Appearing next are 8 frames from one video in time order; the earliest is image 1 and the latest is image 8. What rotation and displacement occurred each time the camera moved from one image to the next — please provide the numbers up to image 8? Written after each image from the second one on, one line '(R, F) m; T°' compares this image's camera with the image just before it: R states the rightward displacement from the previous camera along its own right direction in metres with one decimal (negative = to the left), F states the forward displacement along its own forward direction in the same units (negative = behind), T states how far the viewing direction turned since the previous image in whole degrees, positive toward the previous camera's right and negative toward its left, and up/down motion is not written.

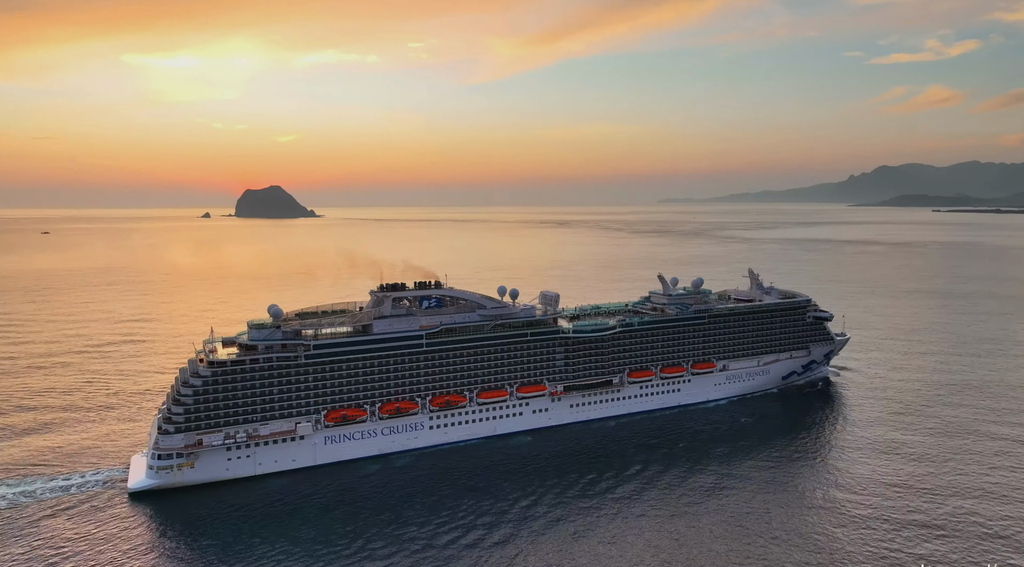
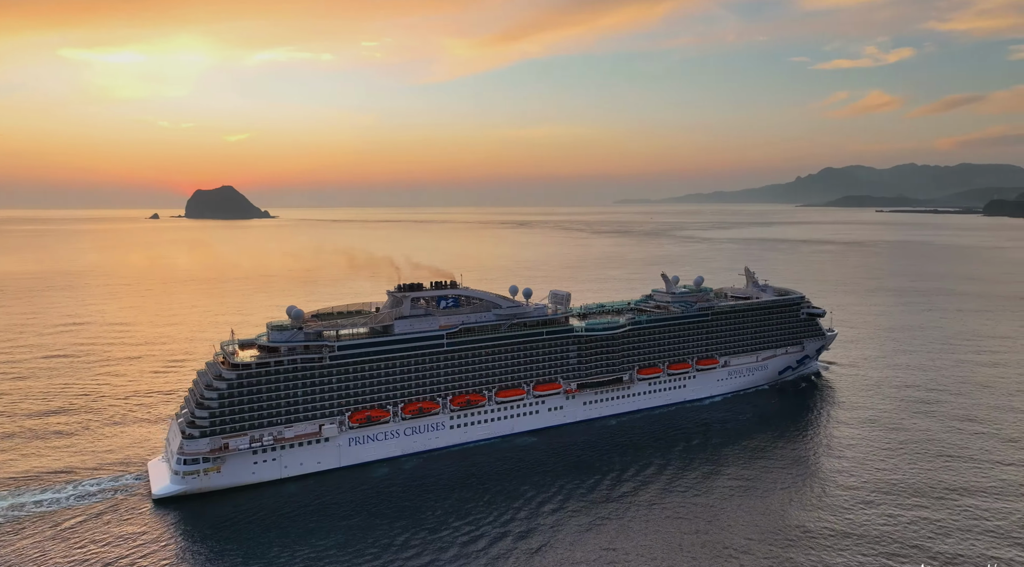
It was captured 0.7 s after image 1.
(-4.5, -0.5) m; +4°
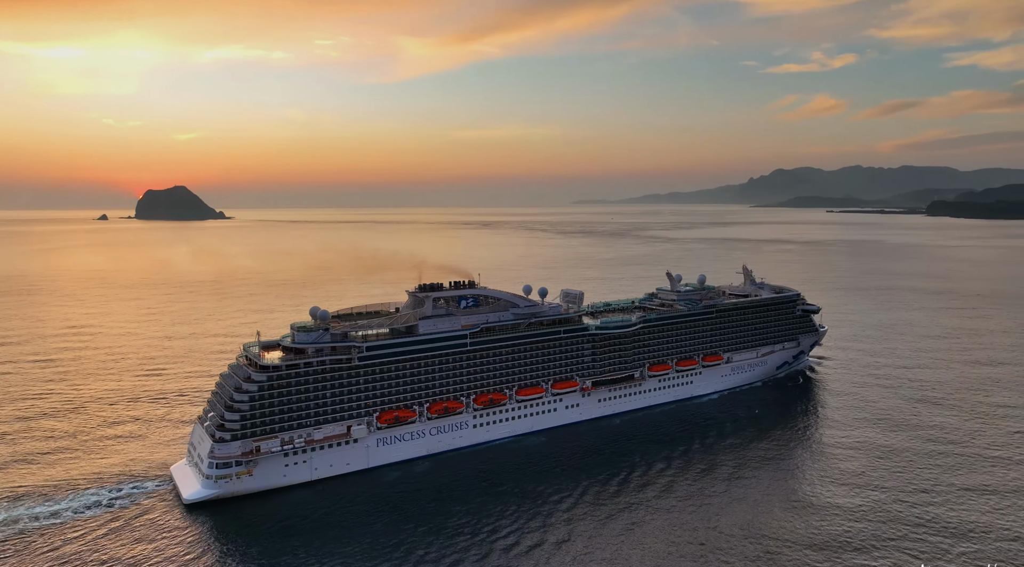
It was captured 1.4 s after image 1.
(-4.5, -0.5) m; +4°
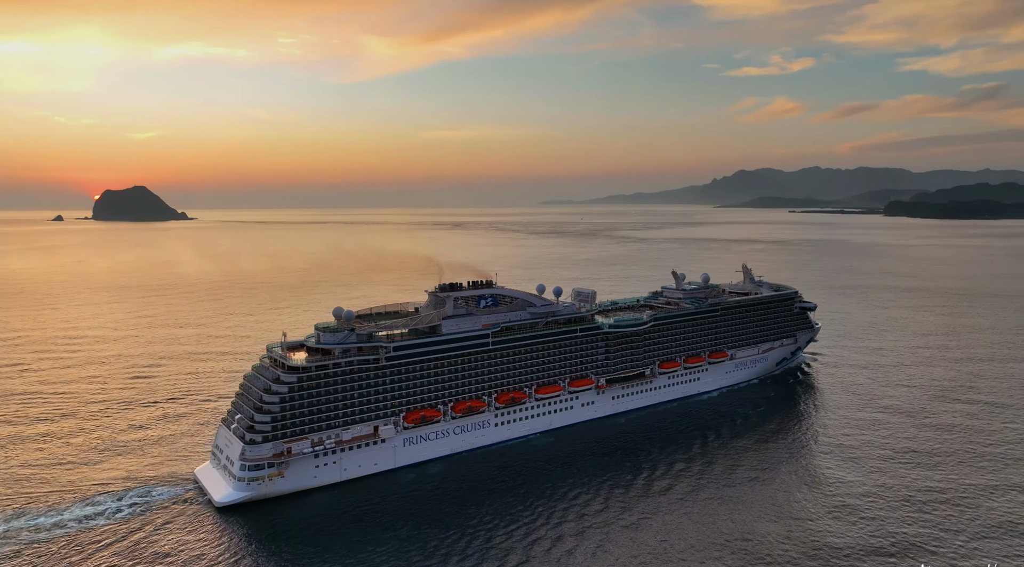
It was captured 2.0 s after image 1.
(-3.9, -0.4) m; +3°
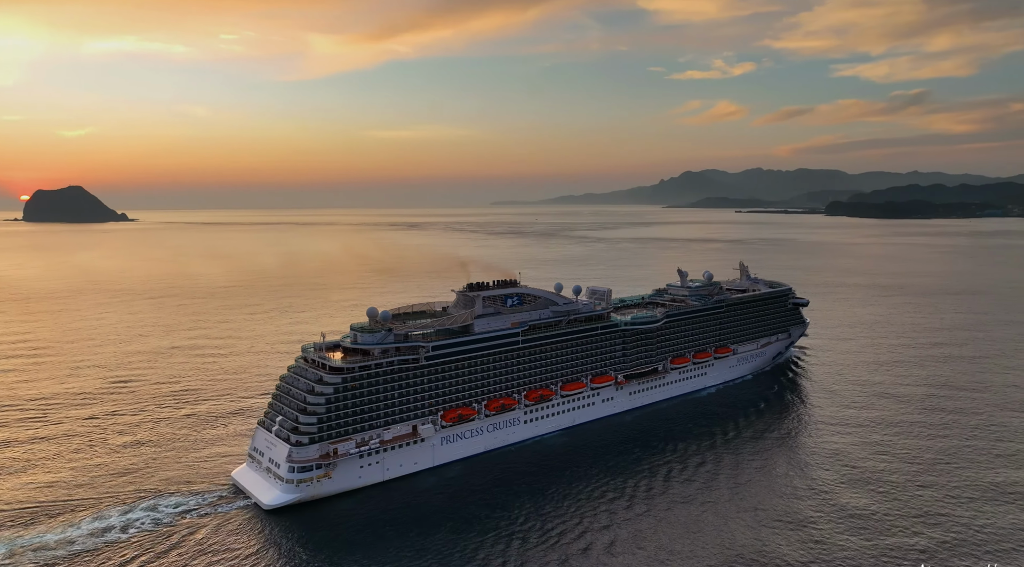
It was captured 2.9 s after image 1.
(-5.7, -0.5) m; +5°
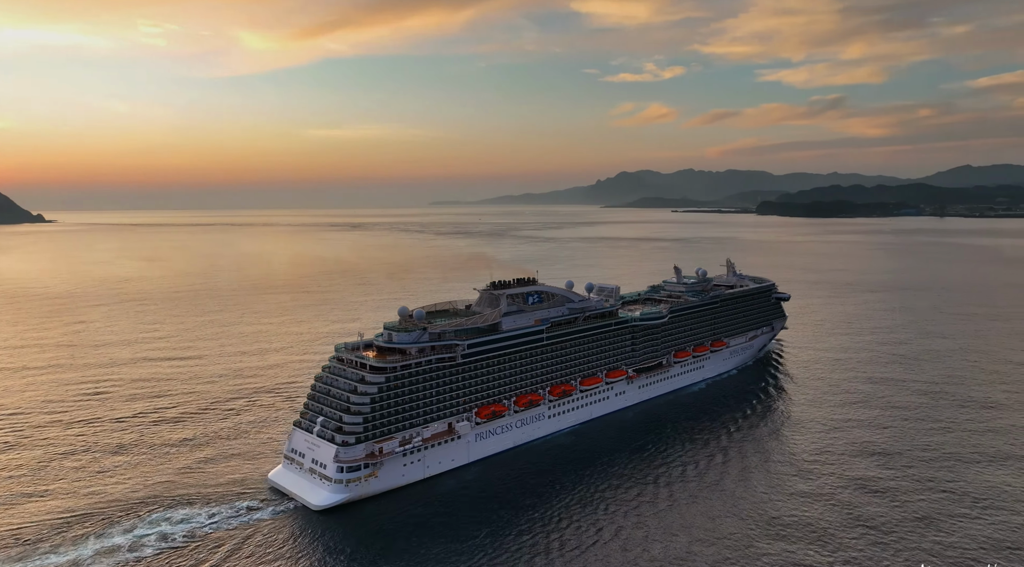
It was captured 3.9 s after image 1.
(-6.3, -0.6) m; +6°
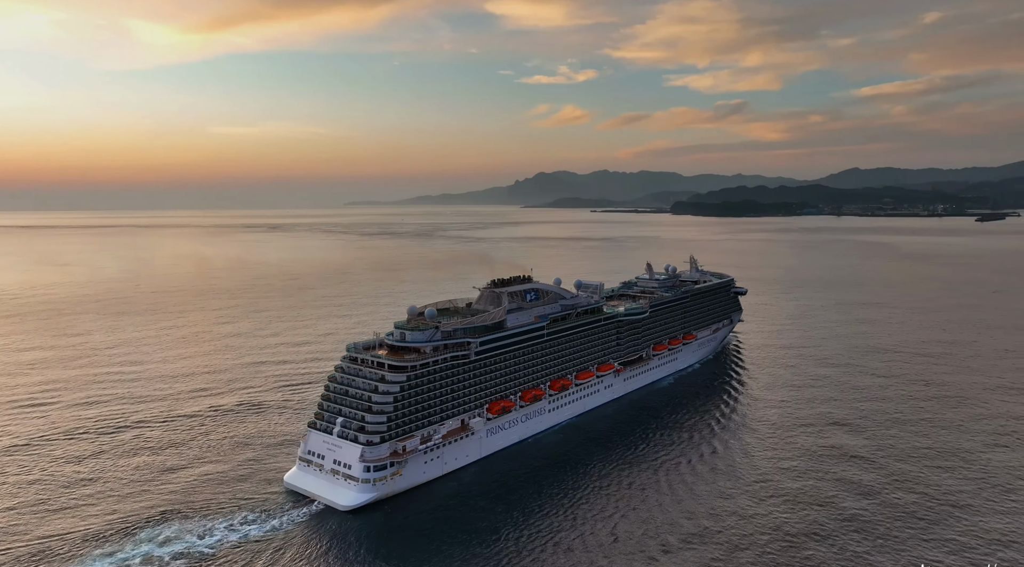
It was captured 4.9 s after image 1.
(-6.2, -0.5) m; +7°
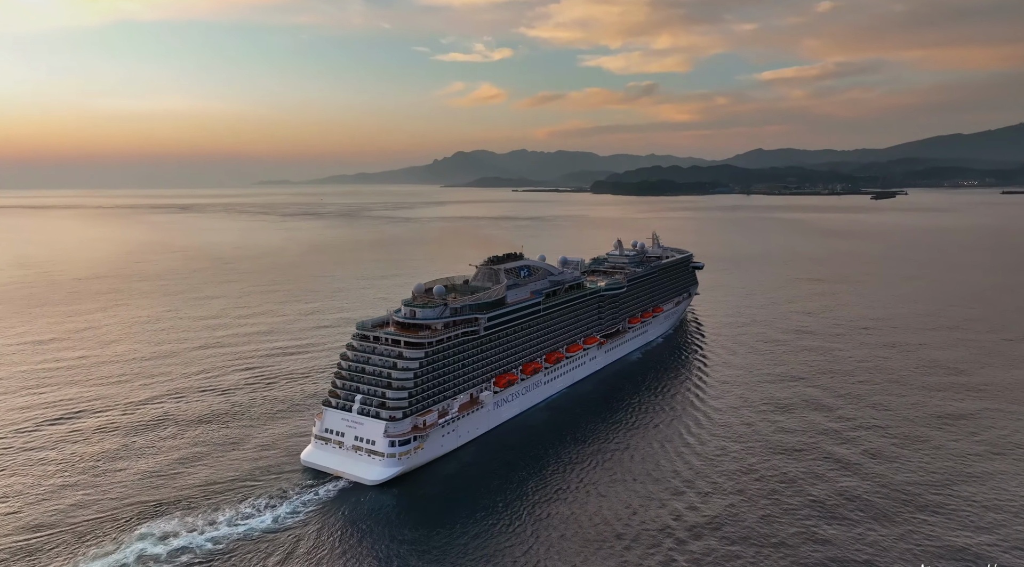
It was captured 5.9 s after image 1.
(-5.9, -0.6) m; +7°
